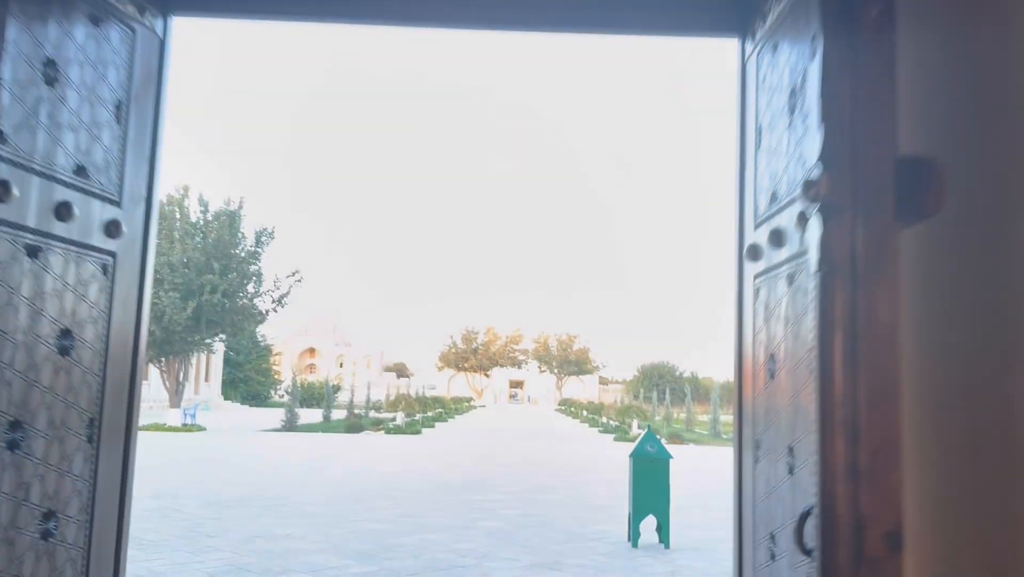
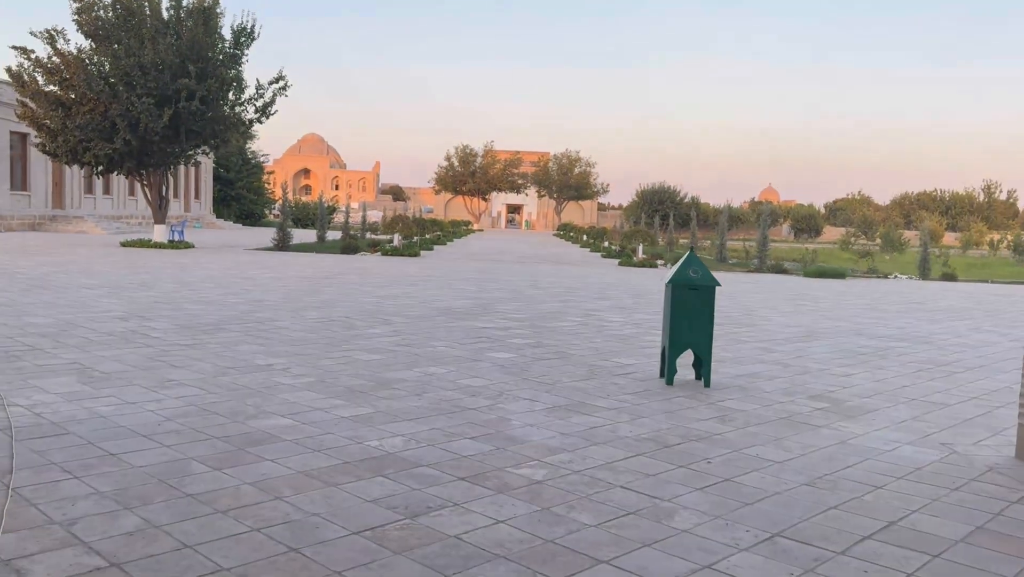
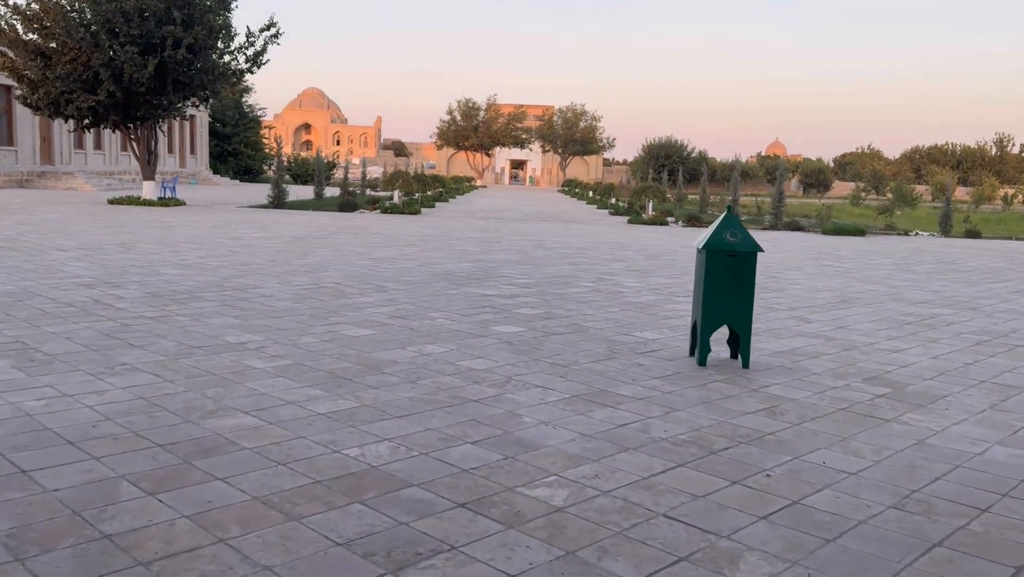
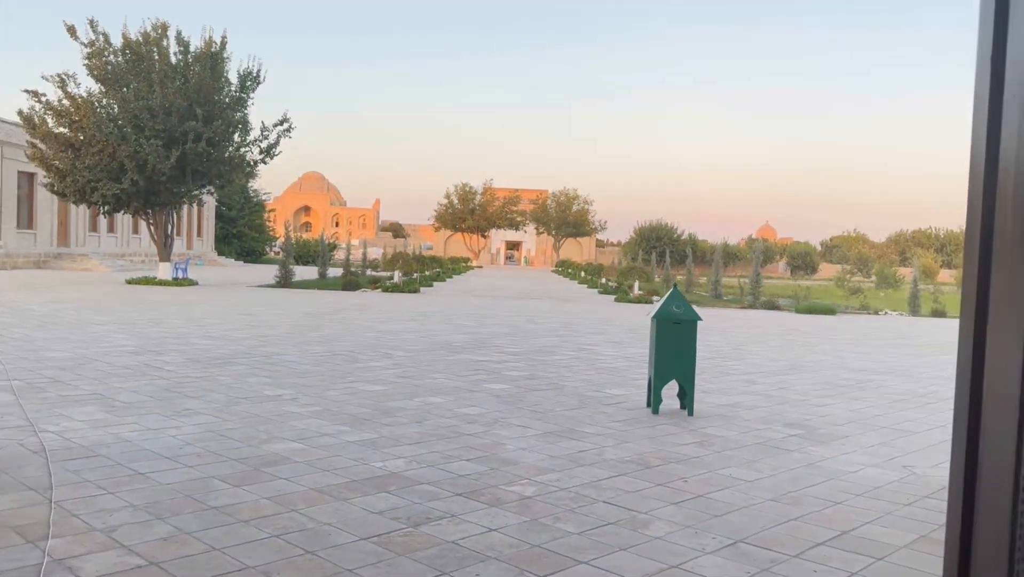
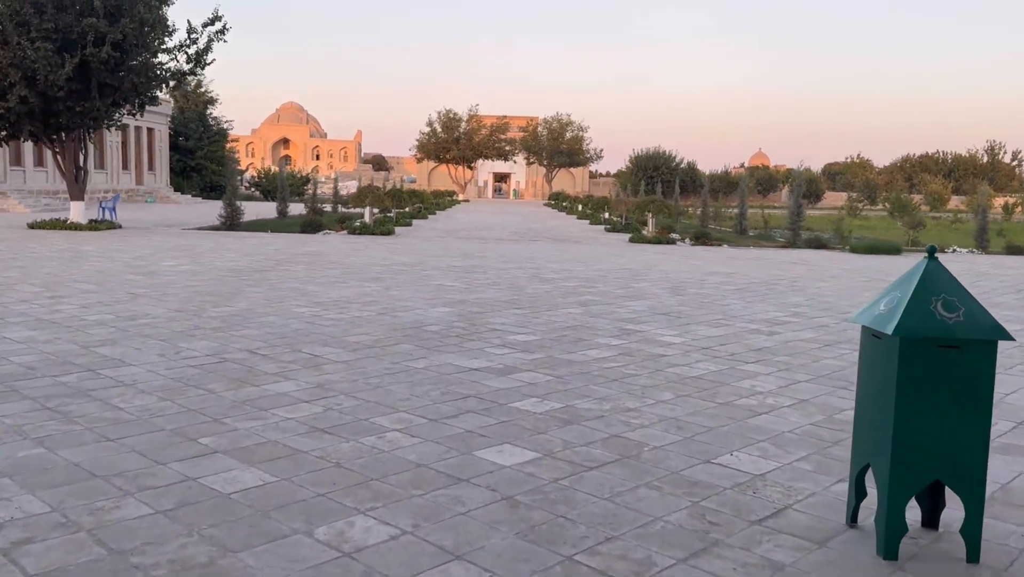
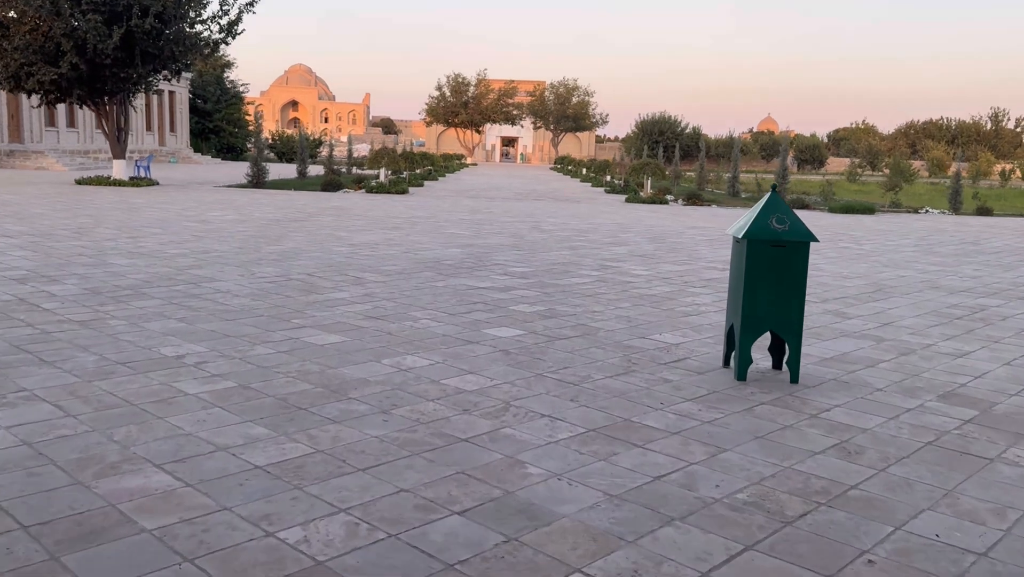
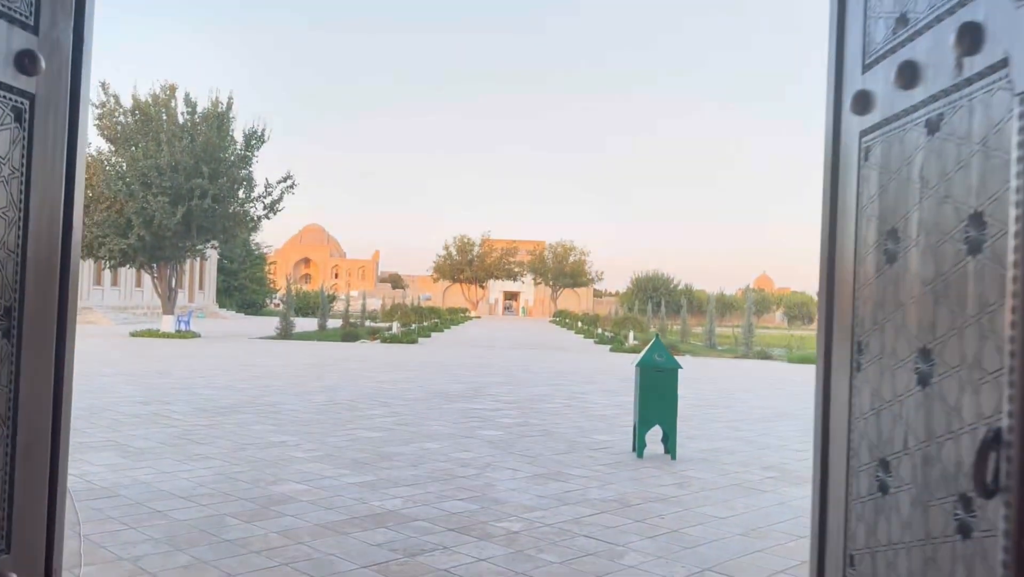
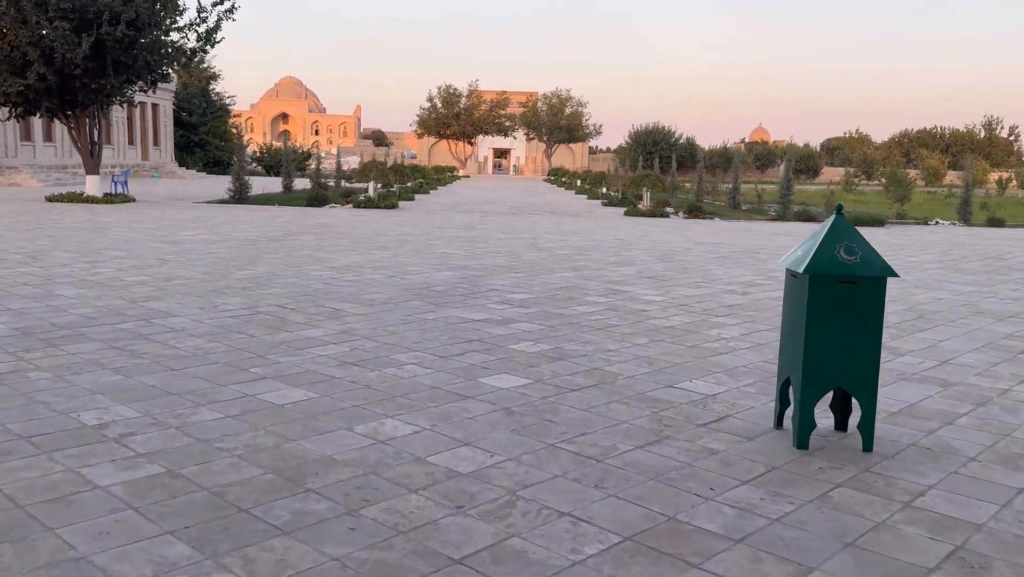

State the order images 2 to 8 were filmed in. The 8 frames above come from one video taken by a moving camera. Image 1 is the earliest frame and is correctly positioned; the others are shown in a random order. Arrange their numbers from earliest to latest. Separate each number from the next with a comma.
7, 4, 2, 3, 6, 8, 5
